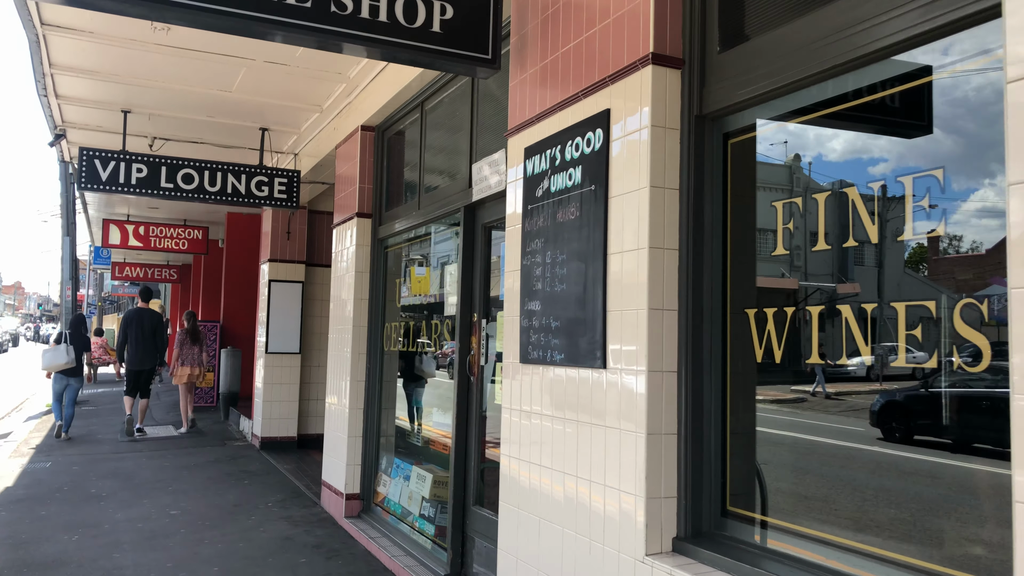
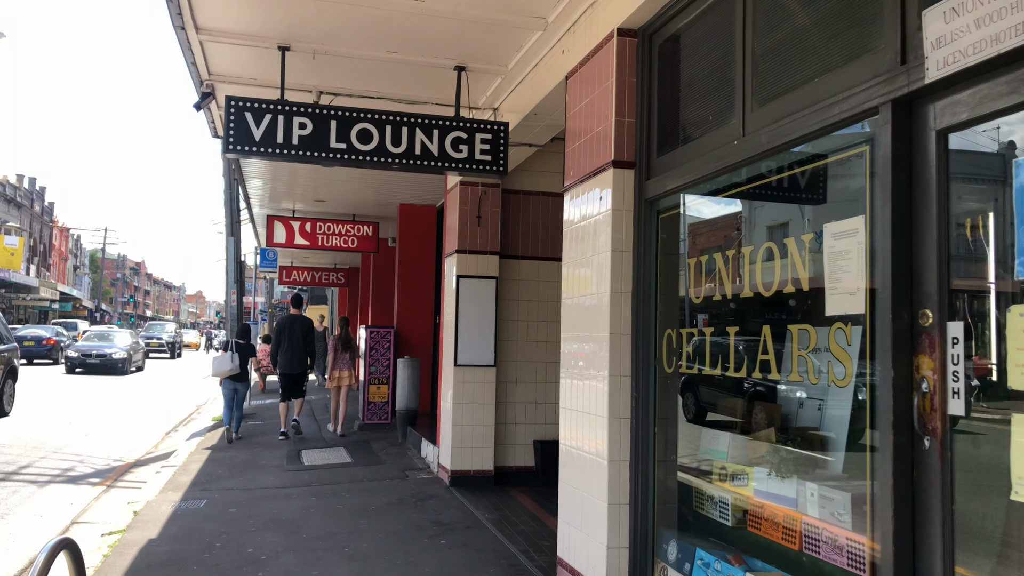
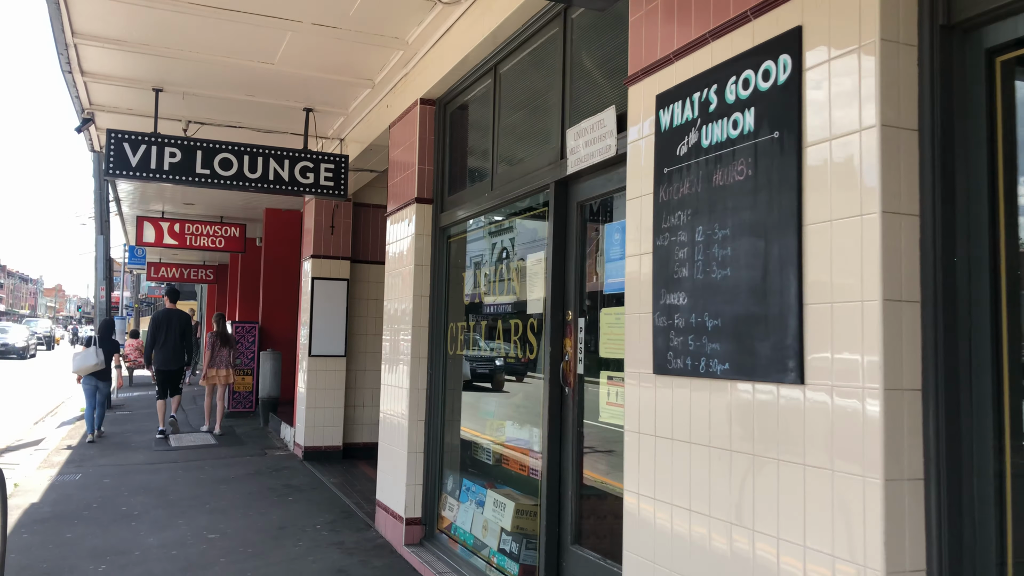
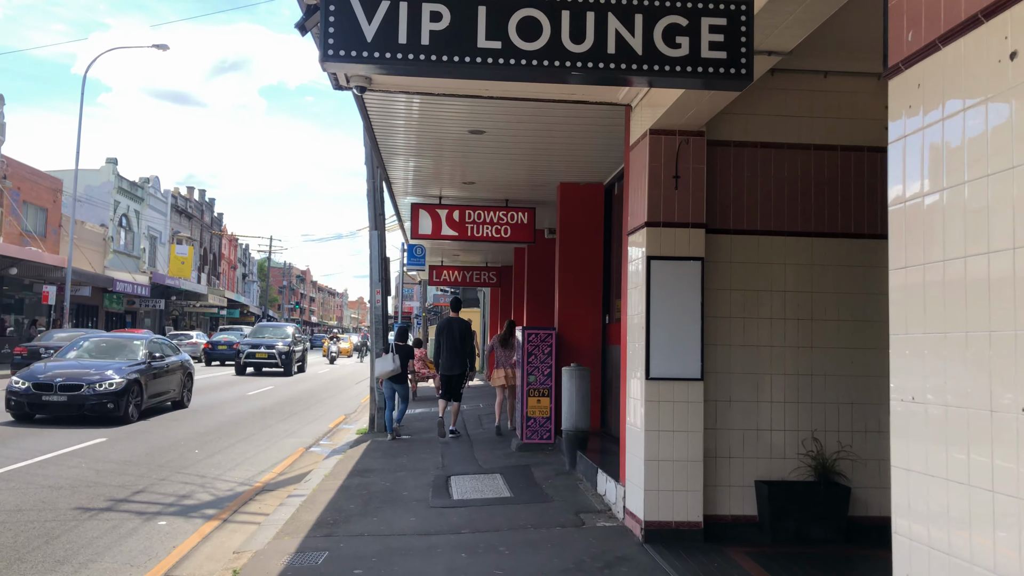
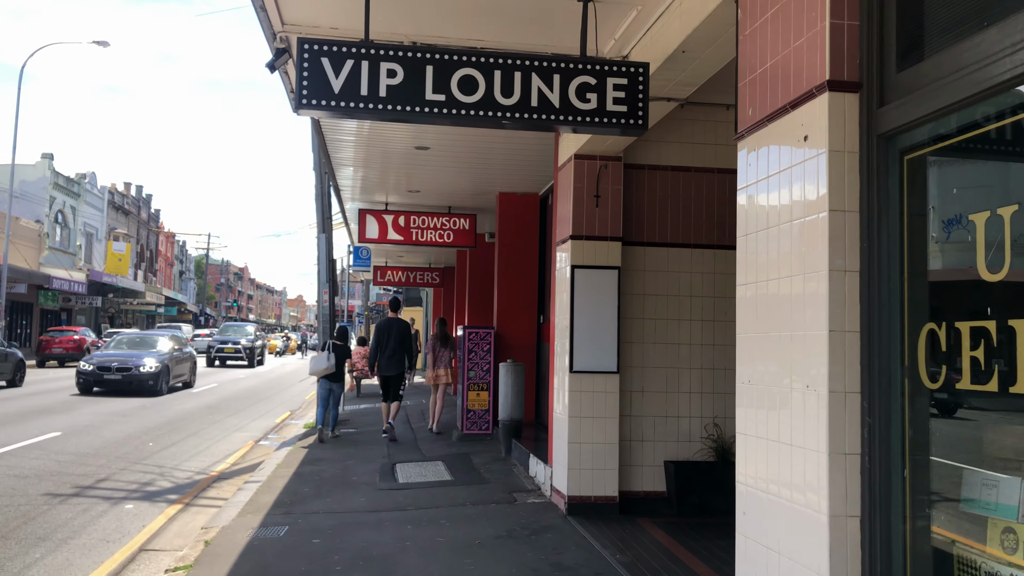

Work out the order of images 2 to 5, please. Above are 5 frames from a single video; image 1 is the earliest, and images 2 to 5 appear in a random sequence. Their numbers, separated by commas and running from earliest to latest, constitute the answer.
3, 2, 5, 4
